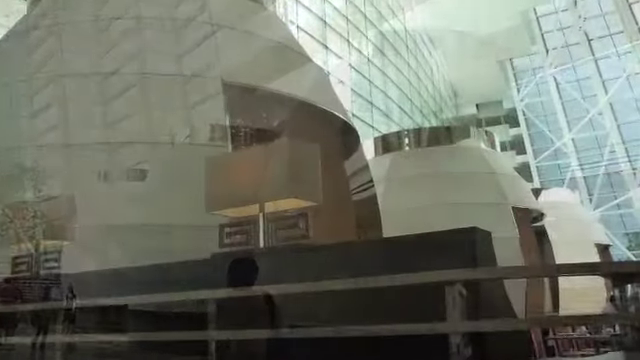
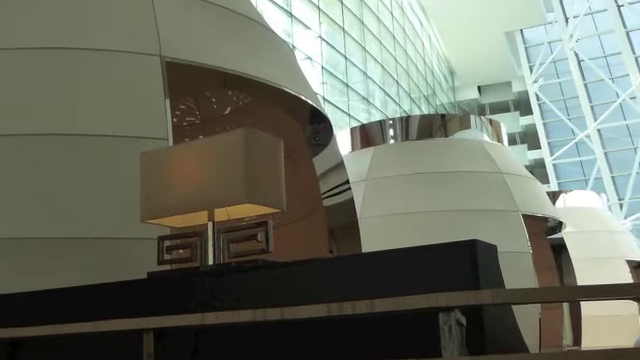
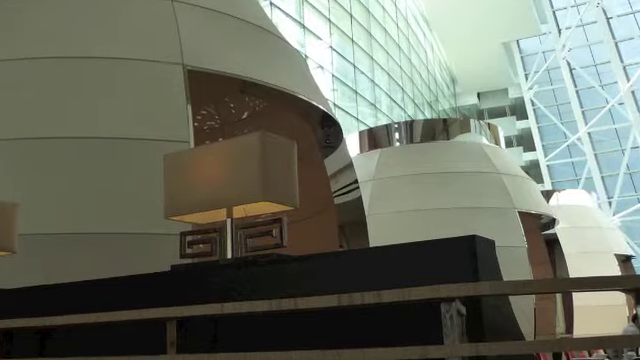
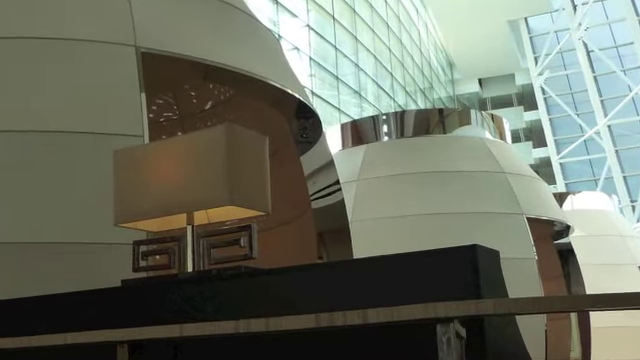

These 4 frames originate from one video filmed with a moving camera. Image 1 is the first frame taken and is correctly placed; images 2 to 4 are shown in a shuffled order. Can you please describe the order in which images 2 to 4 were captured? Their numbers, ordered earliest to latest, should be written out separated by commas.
3, 2, 4
